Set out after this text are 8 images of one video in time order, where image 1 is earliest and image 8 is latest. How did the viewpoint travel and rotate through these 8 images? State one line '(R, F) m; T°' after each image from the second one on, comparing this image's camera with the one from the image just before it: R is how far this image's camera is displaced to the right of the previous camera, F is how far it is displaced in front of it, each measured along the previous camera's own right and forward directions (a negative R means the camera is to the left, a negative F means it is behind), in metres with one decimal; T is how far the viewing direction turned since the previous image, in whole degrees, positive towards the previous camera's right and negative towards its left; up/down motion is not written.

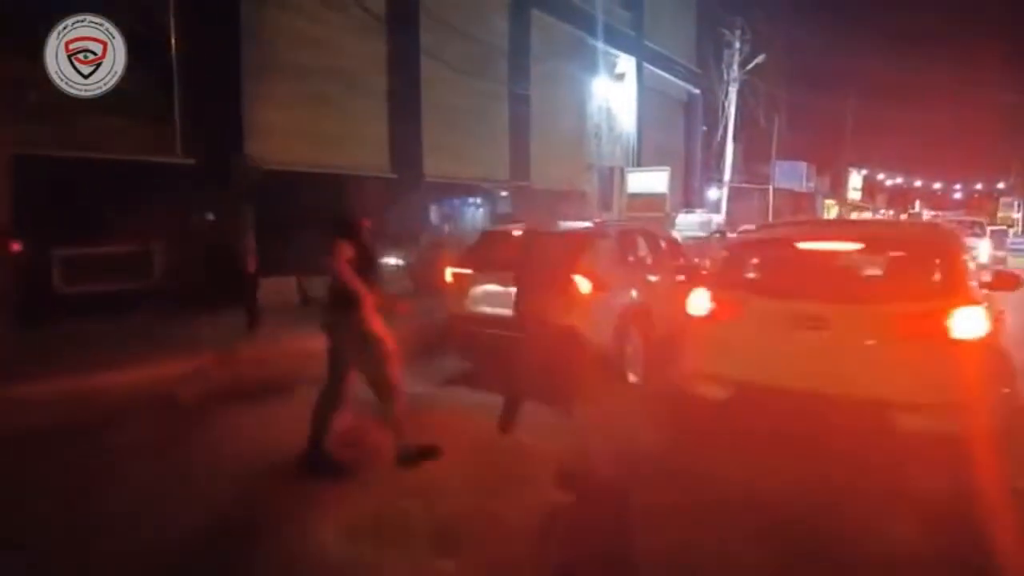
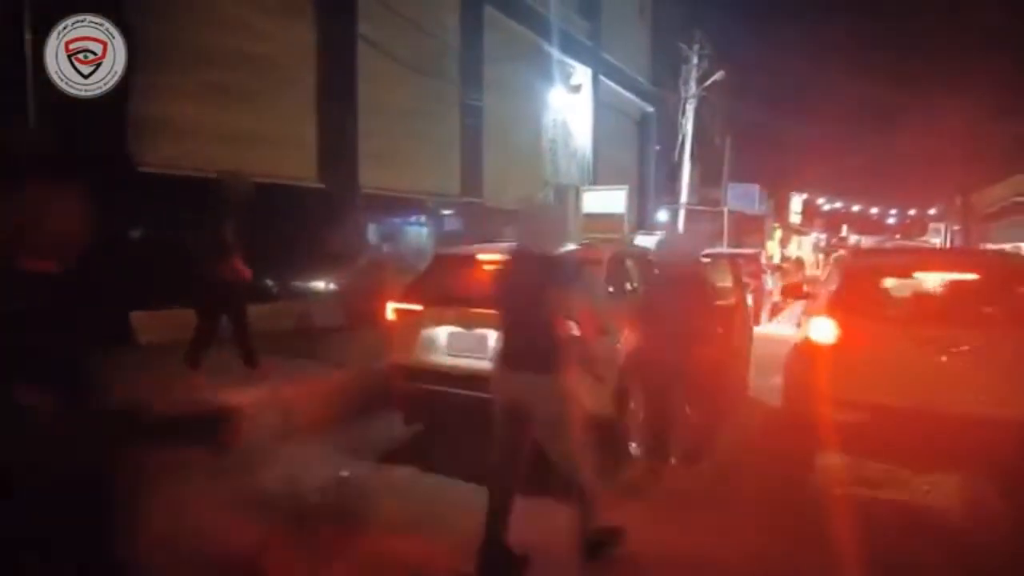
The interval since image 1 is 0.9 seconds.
(-0.2, +2.0) m; +5°
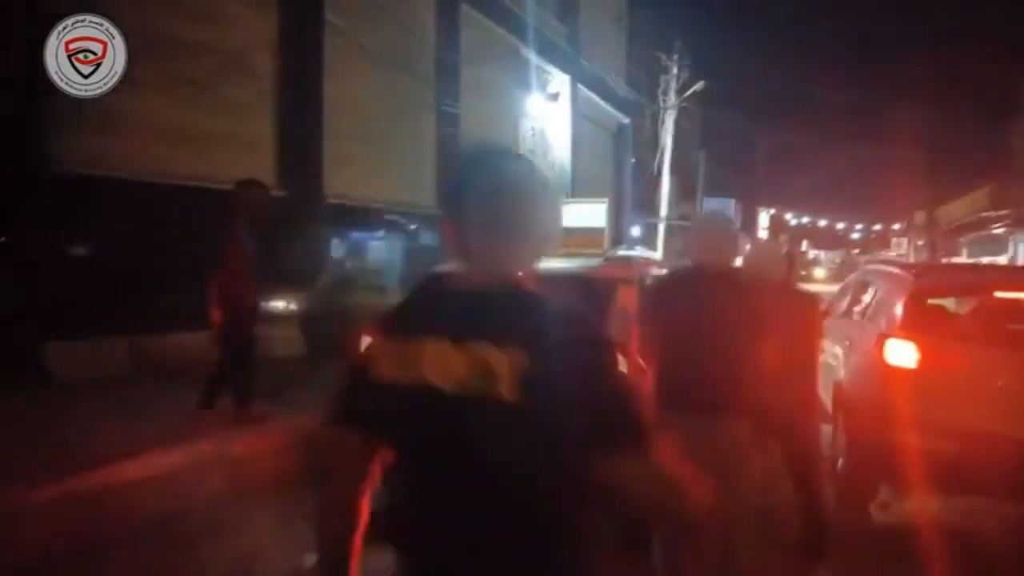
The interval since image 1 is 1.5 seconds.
(-0.4, +1.3) m; +3°
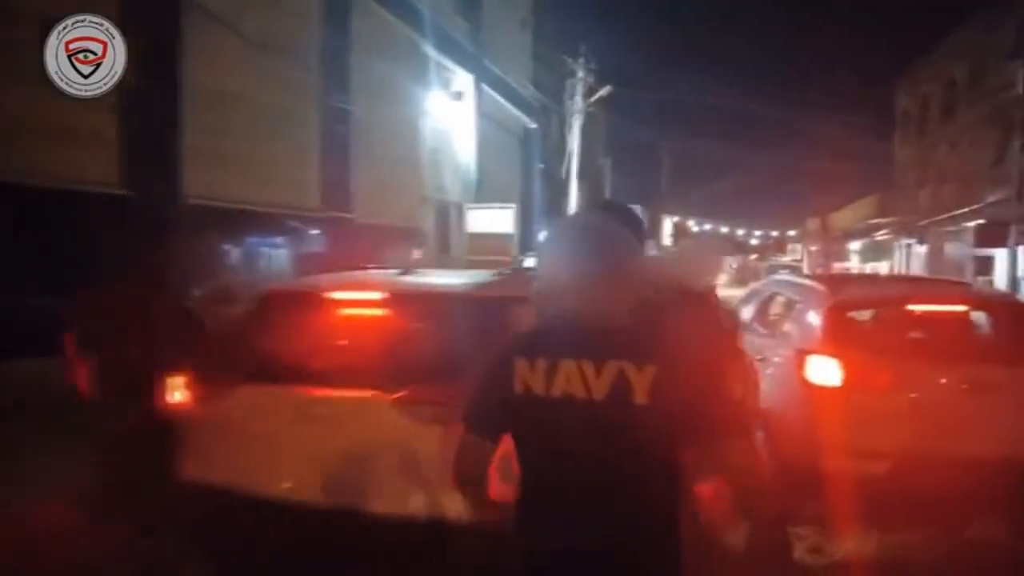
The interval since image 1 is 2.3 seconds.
(+0.3, +1.0) m; +8°
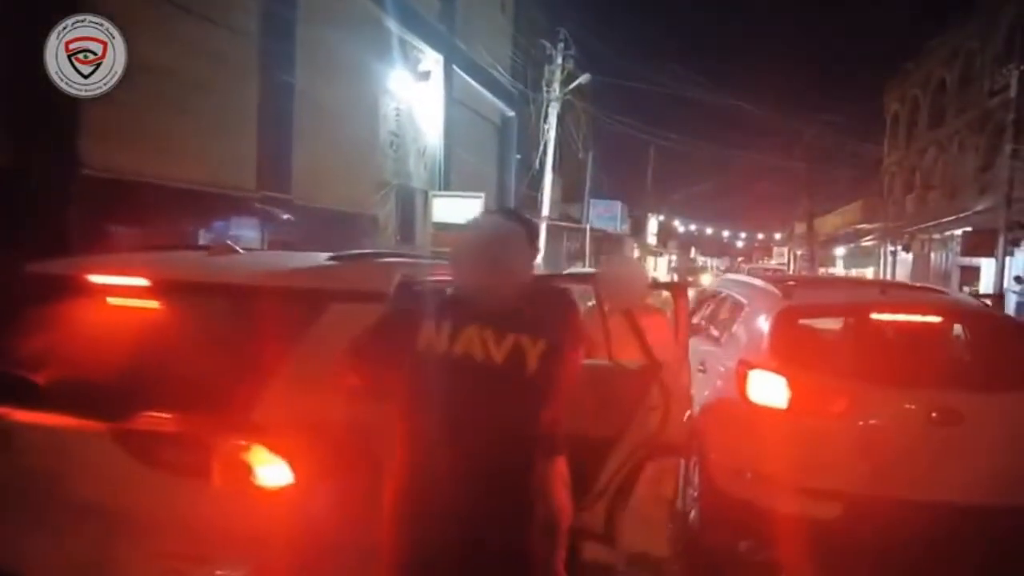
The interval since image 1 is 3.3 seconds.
(+0.7, +1.0) m; +1°
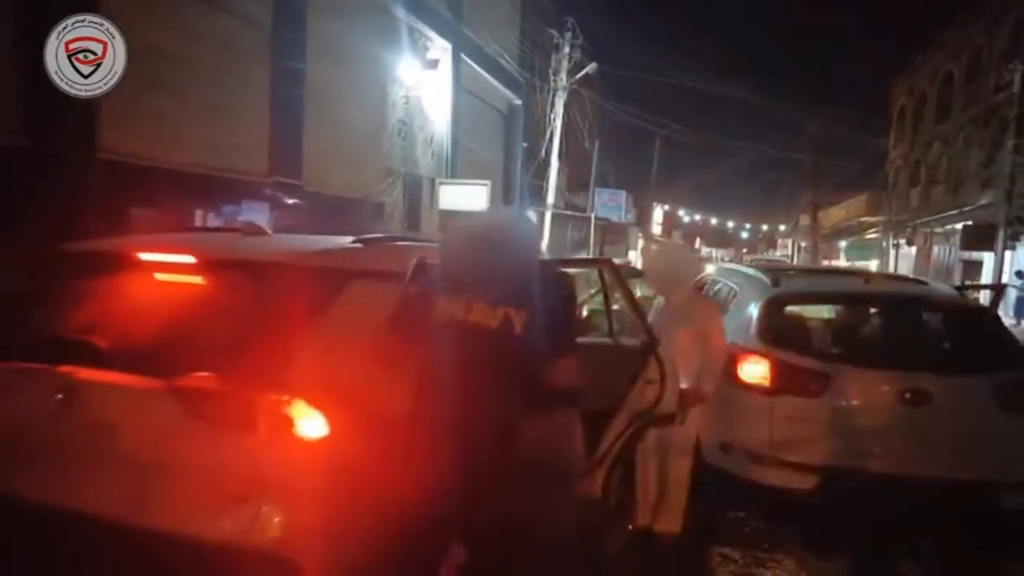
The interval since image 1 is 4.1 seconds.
(0.0, -0.3) m; 0°
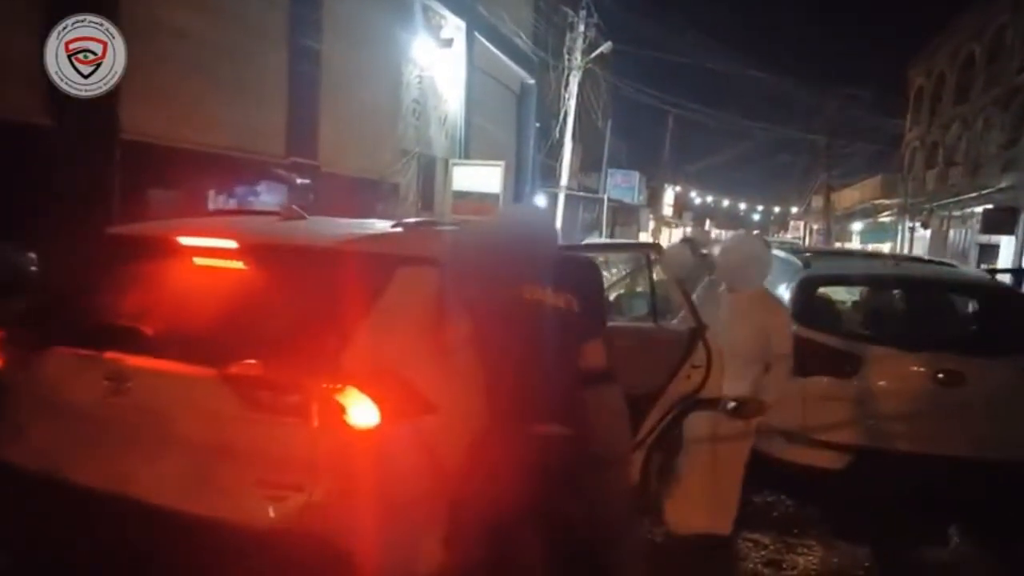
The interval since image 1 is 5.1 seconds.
(-0.2, 0.0) m; -1°
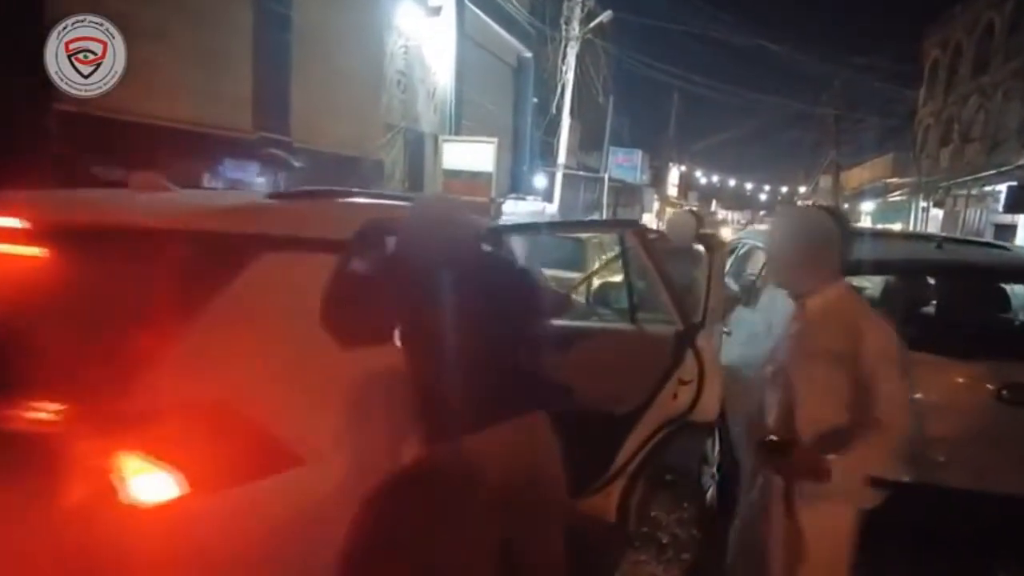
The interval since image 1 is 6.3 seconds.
(+0.3, +0.9) m; 0°
